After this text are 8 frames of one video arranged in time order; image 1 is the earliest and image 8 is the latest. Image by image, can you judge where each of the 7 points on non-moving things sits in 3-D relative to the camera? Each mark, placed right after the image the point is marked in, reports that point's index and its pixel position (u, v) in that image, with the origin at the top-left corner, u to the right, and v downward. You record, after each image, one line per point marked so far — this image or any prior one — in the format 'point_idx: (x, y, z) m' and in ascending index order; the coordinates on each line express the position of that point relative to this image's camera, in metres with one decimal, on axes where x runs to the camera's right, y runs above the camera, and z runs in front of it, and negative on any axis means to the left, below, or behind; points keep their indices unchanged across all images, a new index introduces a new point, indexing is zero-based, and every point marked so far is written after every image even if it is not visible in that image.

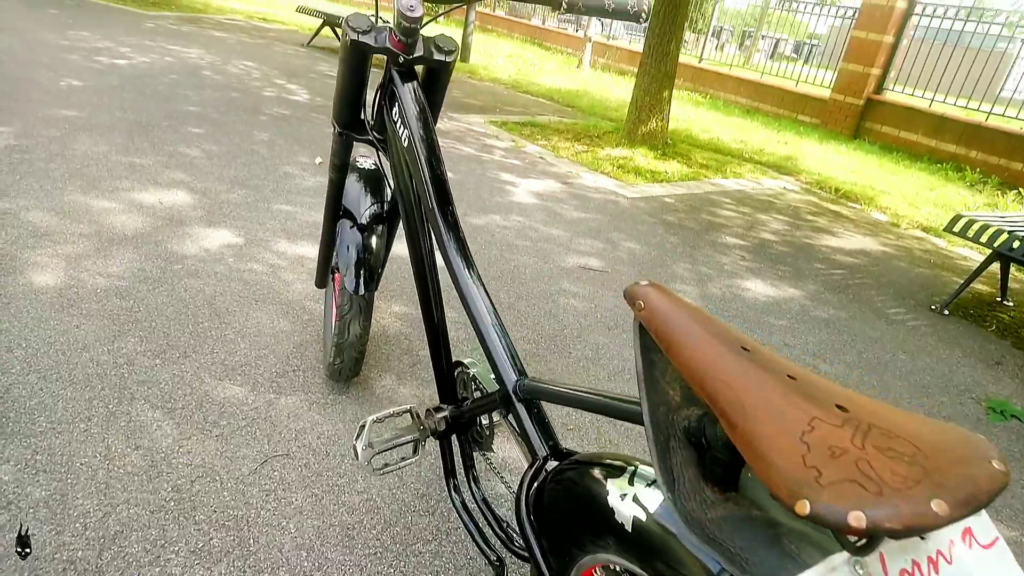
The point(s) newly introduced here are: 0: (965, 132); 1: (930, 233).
0: (+6.5, +2.2, +9.3) m
1: (+3.8, +0.5, +6.0) m
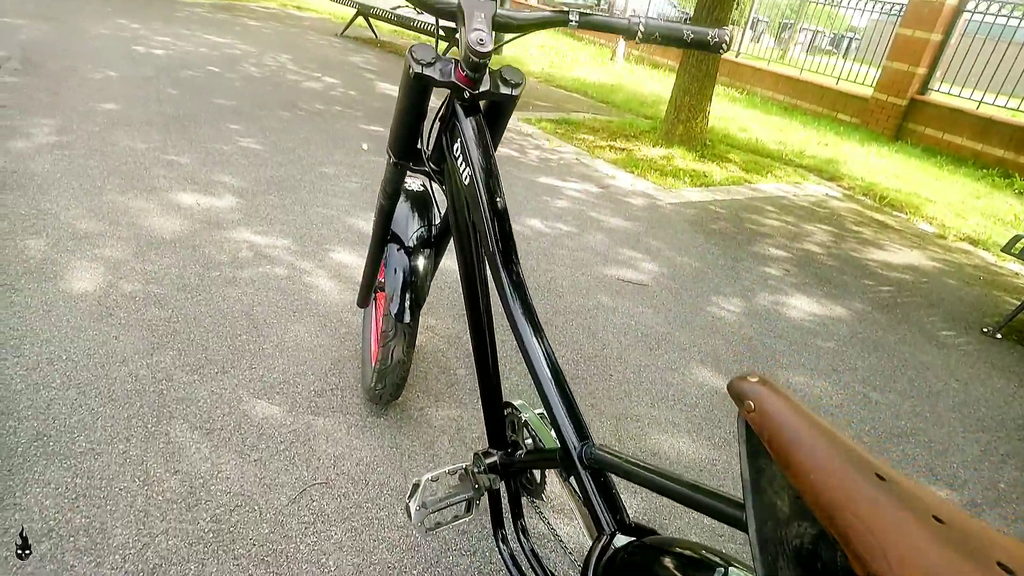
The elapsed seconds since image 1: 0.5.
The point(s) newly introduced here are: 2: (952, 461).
0: (+6.9, +2.1, +8.9) m
1: (+4.1, +0.4, +5.7) m
2: (+1.8, -0.7, +2.7) m
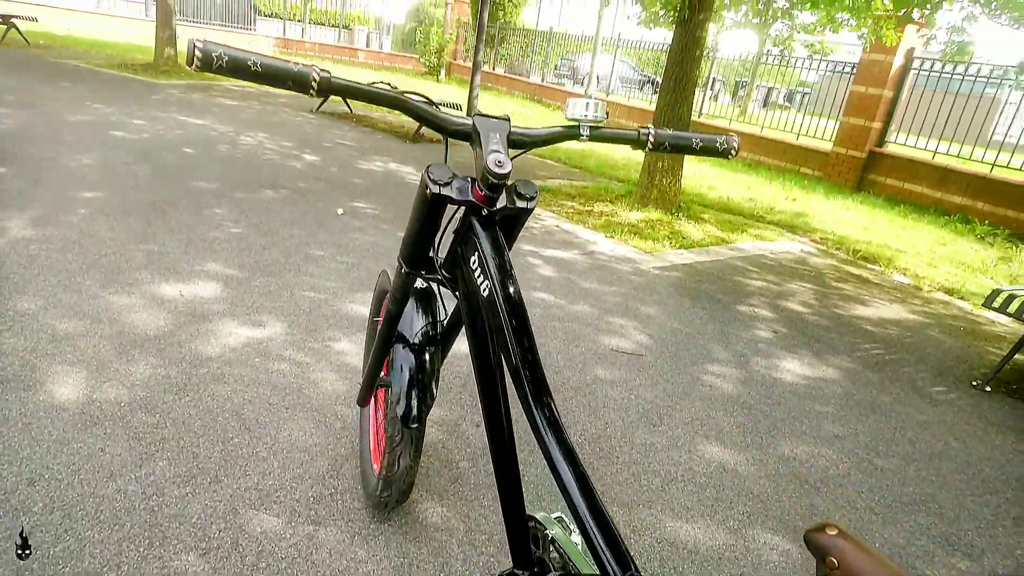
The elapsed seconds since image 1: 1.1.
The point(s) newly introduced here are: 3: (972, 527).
0: (+6.6, +1.5, +9.3) m
1: (+4.0, -0.1, +5.9) m
2: (+1.8, -1.0, +2.6) m
3: (+1.9, -1.0, +2.6) m
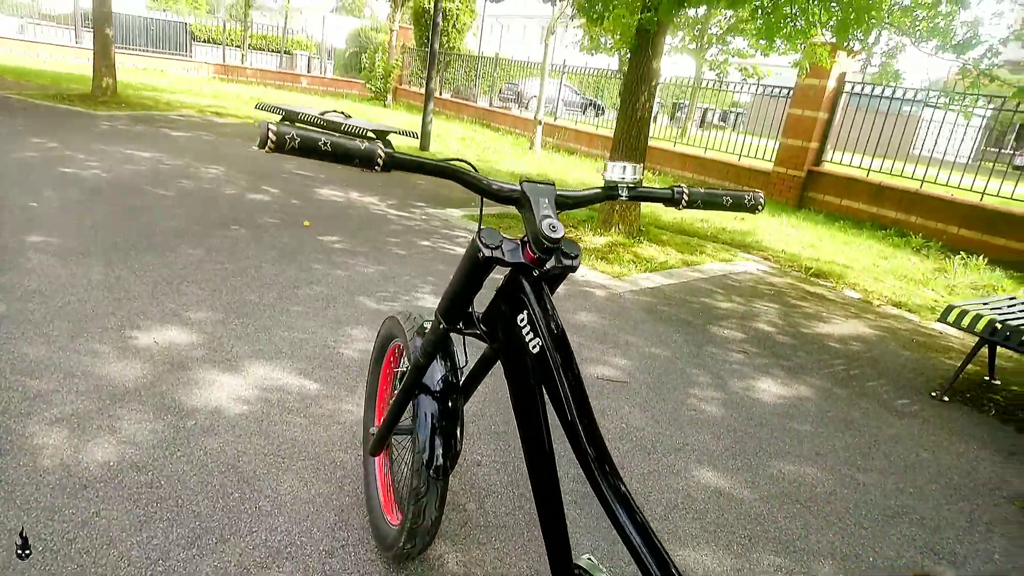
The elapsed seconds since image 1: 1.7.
0: (+6.0, +1.3, +9.9) m
1: (+3.7, -0.2, +6.2) m
2: (+1.9, -1.1, +2.8) m
3: (+1.9, -1.1, +2.8) m
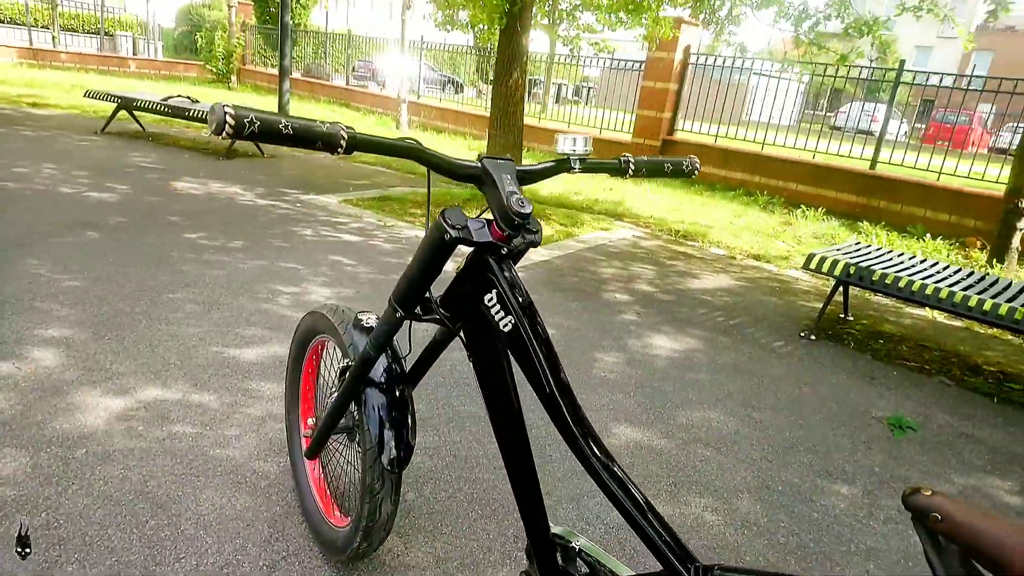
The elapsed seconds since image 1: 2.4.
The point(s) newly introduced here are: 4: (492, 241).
0: (+4.0, +2.1, +10.8) m
1: (+2.6, +0.3, +6.8) m
2: (+1.6, -0.8, +3.1) m
3: (+1.6, -0.8, +3.1) m
4: (0.0, +0.1, +1.3) m
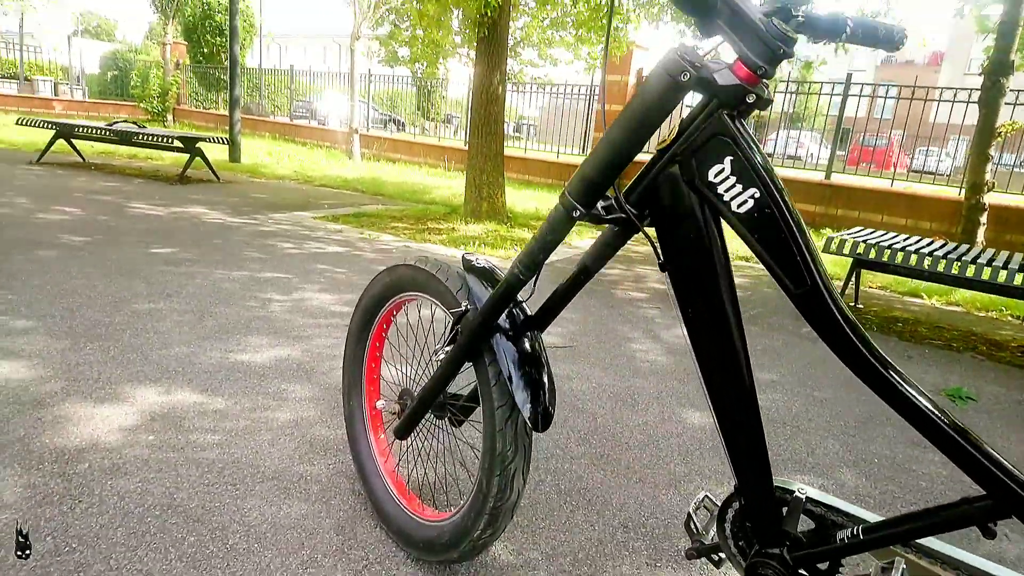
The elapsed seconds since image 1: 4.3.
0: (+3.4, +1.9, +10.9) m
1: (+2.5, +0.3, +6.8) m
2: (+1.8, -0.6, +2.9) m
3: (+1.8, -0.6, +3.0) m
4: (+0.3, +0.3, +1.0) m
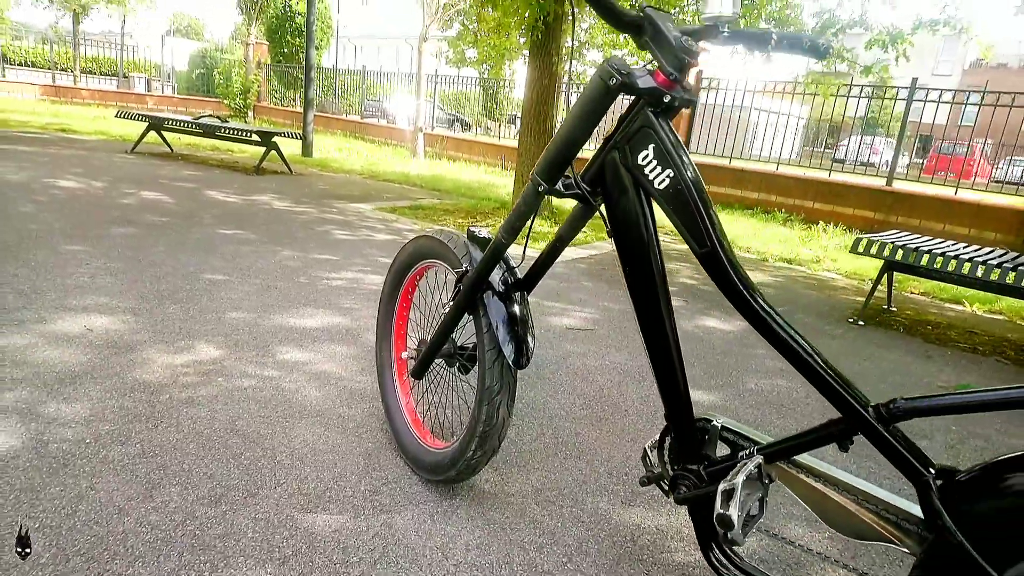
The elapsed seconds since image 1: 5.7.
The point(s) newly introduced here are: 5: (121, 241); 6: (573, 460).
0: (+4.3, +1.8, +10.9) m
1: (+3.0, +0.3, +6.9) m
2: (+1.9, -0.6, +3.1) m
3: (+1.9, -0.6, +3.1) m
4: (+0.3, +0.4, +1.3) m
5: (-2.9, +0.4, +4.7) m
6: (+0.2, -0.6, +2.4) m
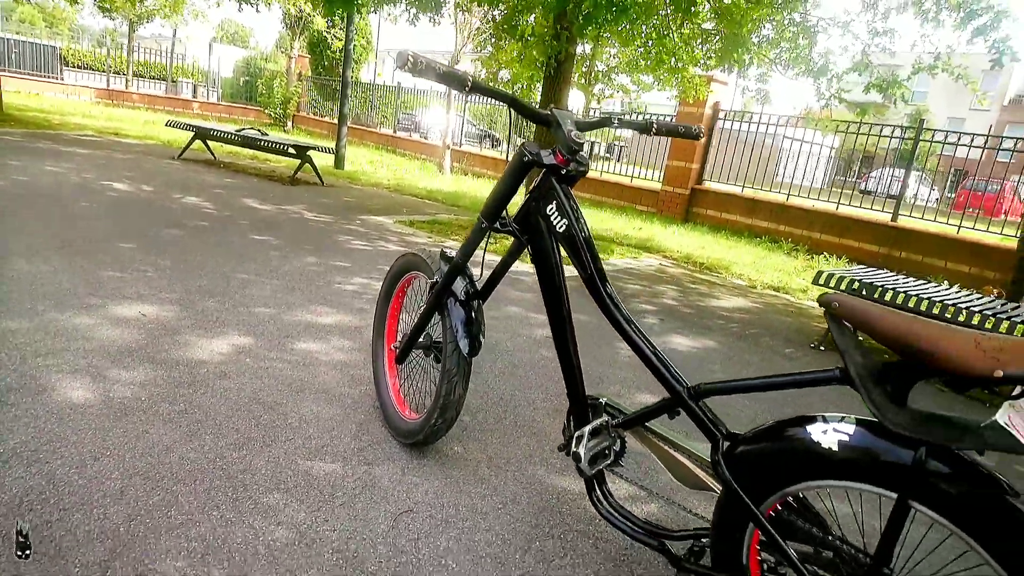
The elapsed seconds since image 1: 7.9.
0: (+4.6, +1.3, +11.3) m
1: (+3.0, 0.0, +7.3) m
2: (+1.8, -0.8, +3.6) m
3: (+1.8, -0.8, +3.6) m
4: (+0.1, +0.4, +1.9) m
5: (-2.9, +0.4, +5.4) m
6: (+0.1, -0.7, +2.9) m
